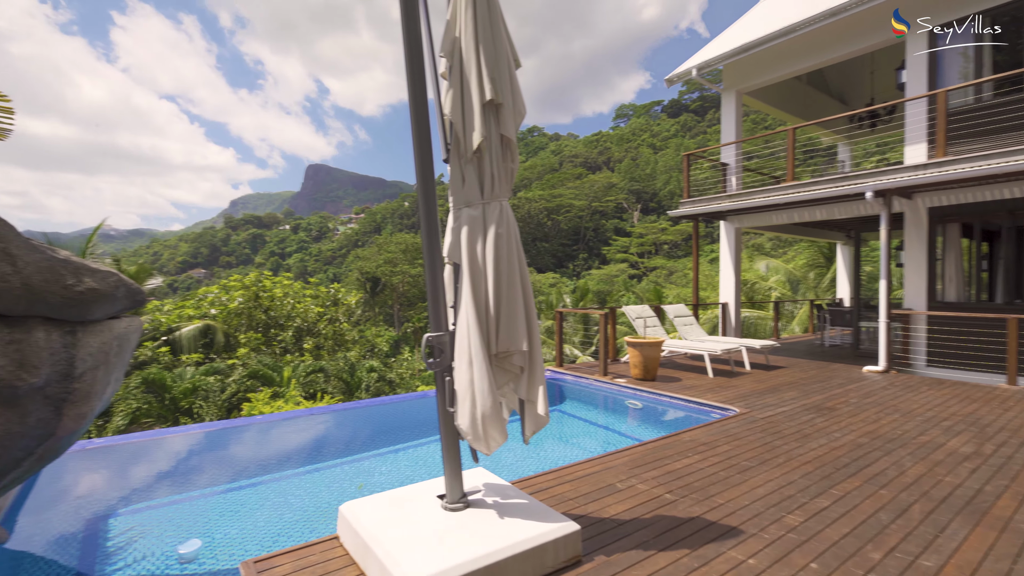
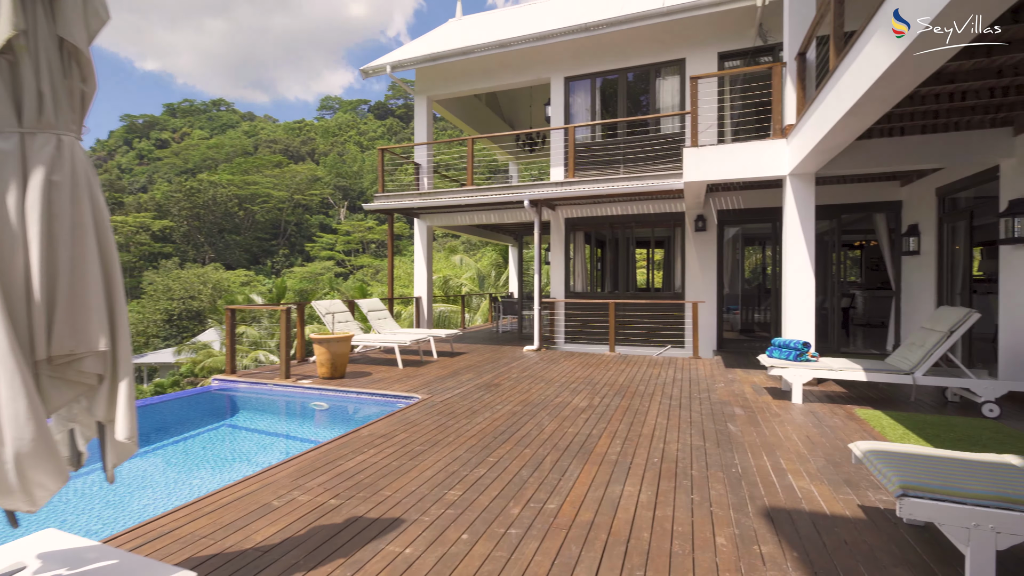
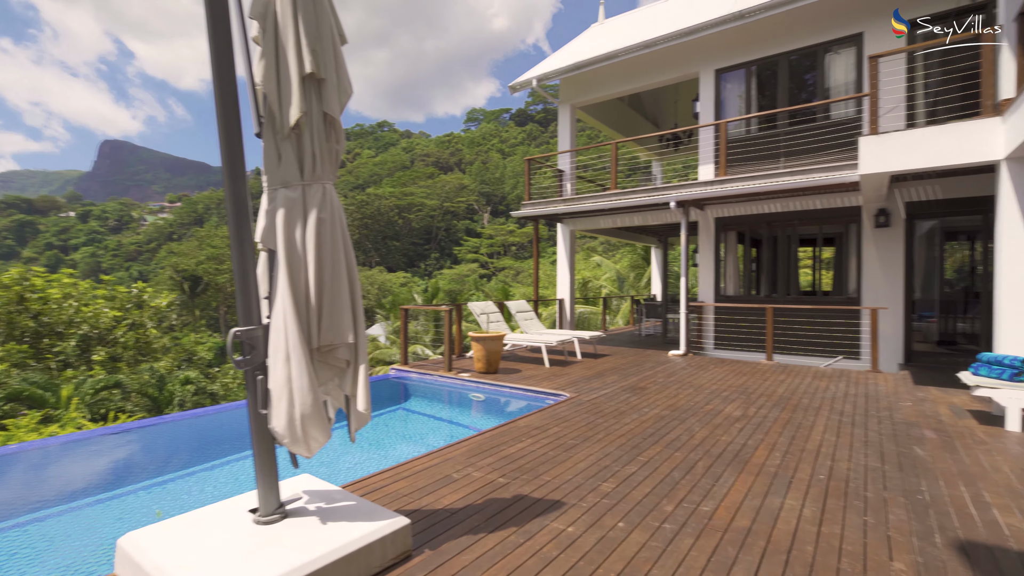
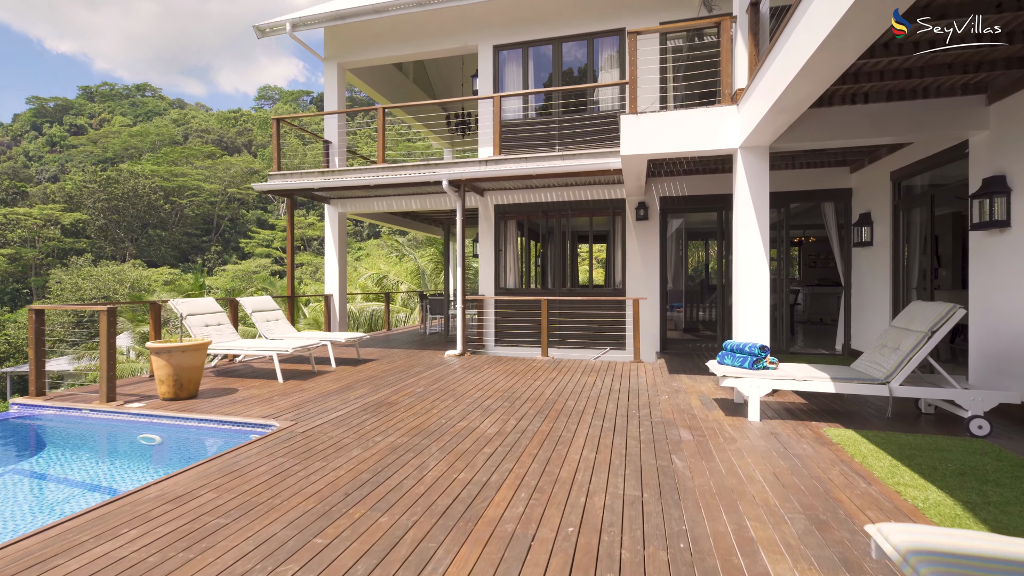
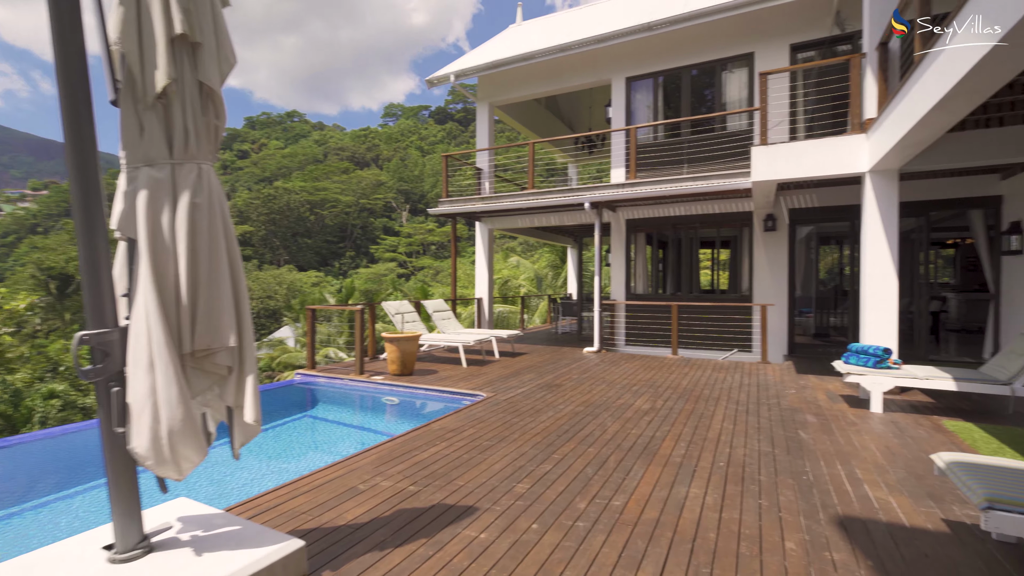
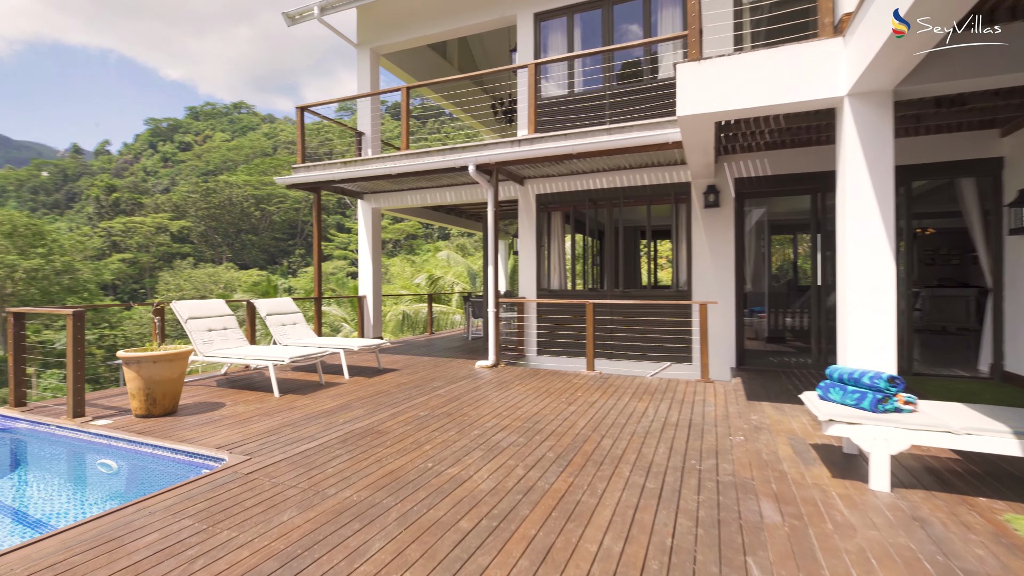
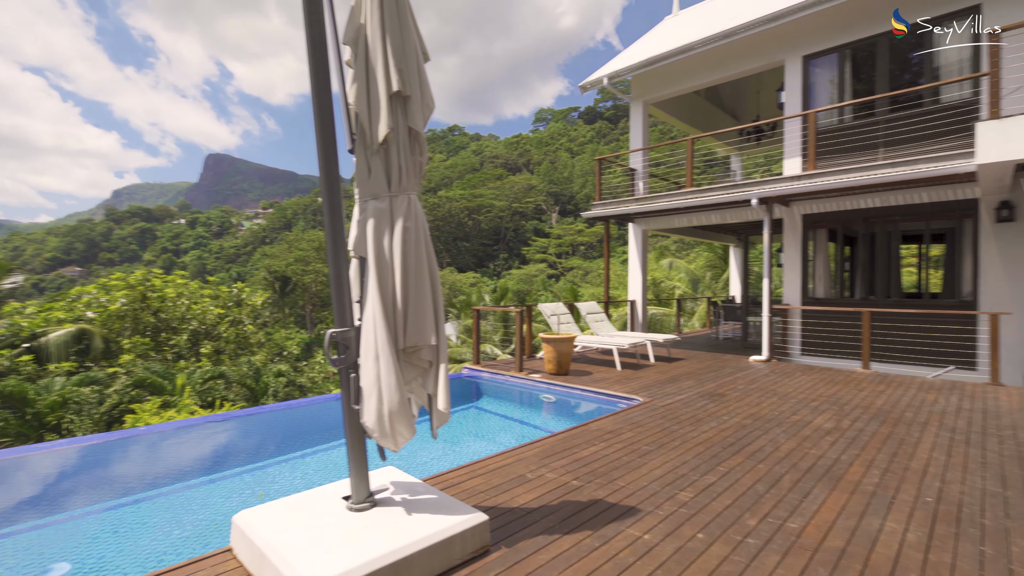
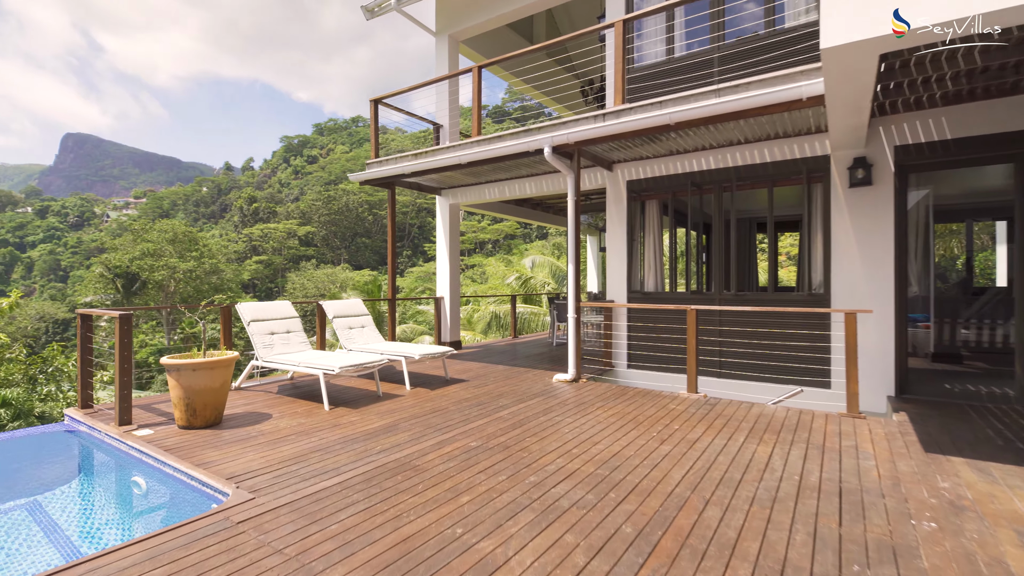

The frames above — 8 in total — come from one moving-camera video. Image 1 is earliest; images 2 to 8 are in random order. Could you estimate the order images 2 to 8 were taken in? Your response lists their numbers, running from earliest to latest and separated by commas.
7, 3, 5, 2, 4, 6, 8
